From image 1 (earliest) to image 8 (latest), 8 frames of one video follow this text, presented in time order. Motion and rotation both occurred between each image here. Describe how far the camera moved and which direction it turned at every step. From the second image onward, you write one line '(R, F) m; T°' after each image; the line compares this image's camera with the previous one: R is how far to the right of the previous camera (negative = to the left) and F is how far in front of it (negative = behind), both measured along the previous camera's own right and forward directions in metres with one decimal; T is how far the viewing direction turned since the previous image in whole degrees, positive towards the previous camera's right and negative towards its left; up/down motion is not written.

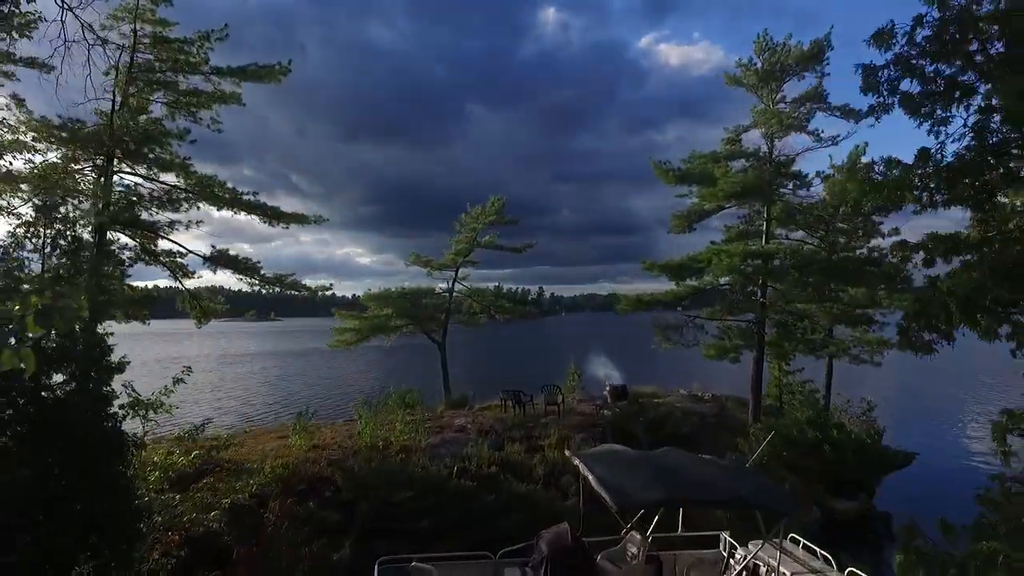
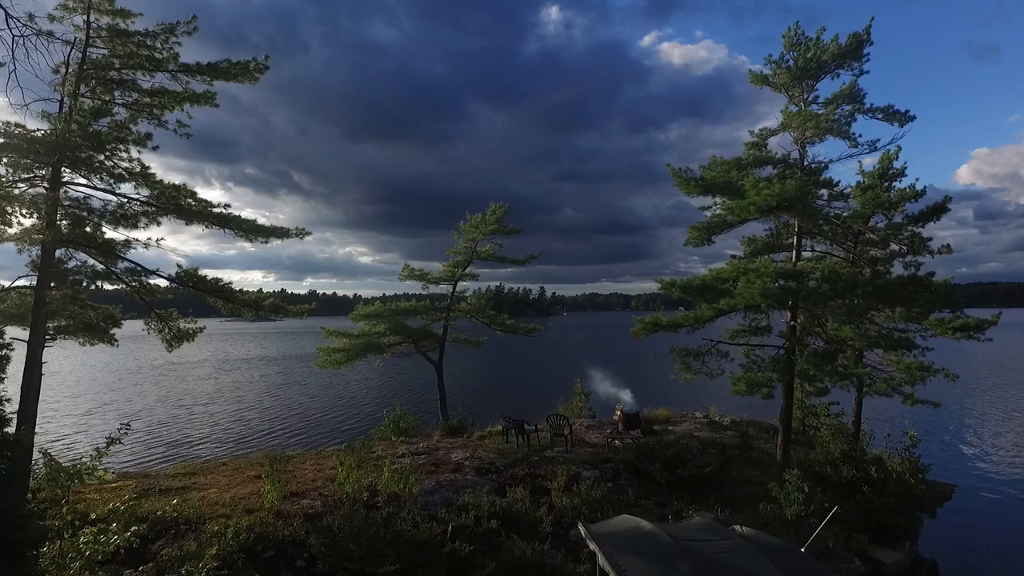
(0.0, +1.5) m; 0°
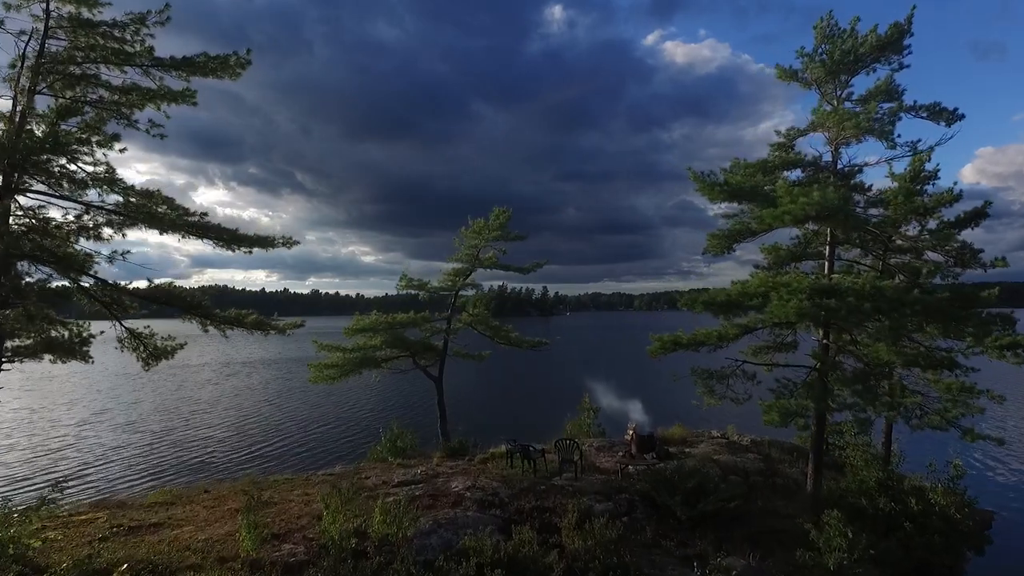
(-0.1, +1.2) m; 0°
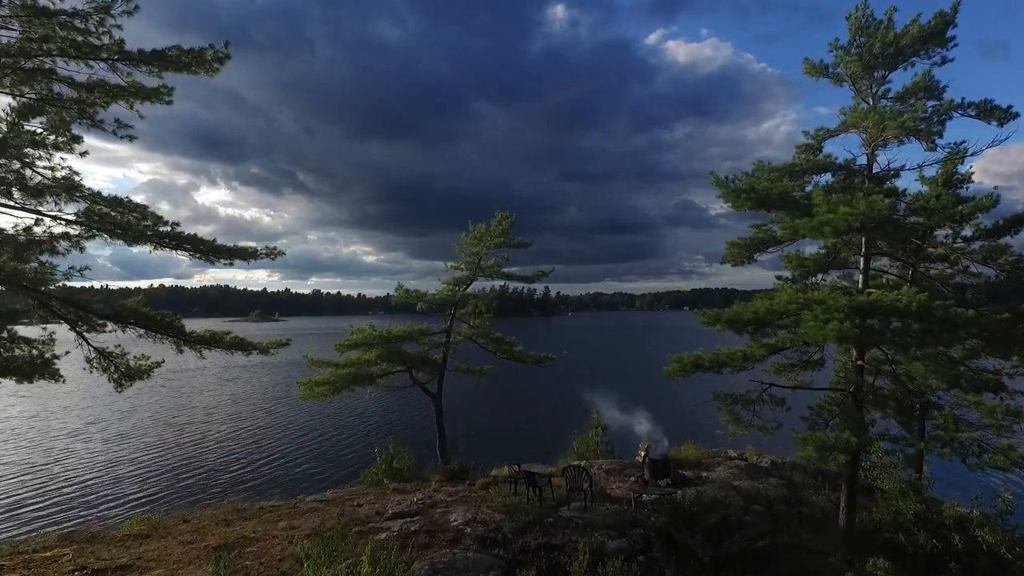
(-0.1, +1.1) m; 0°
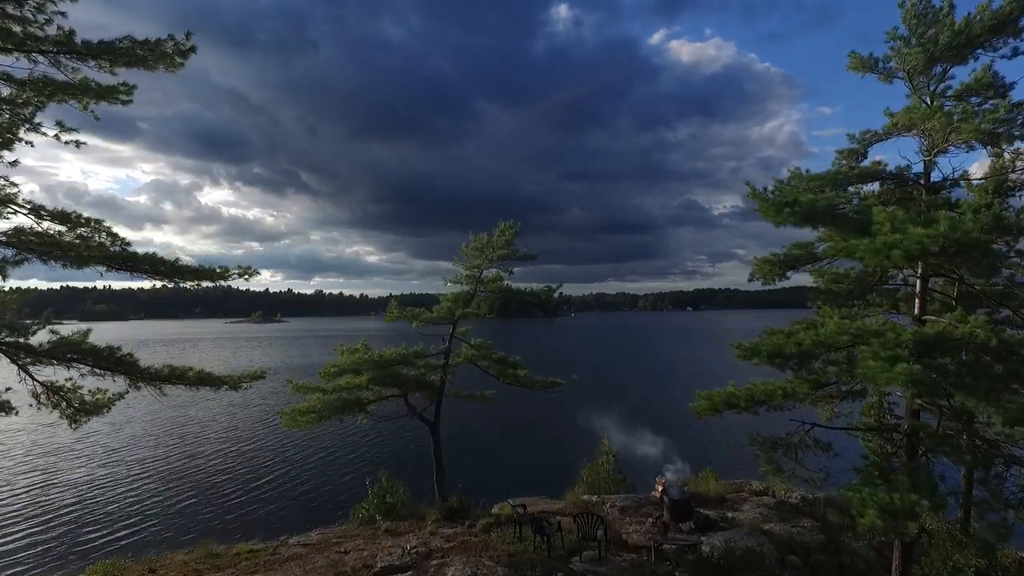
(-0.1, +1.5) m; 0°
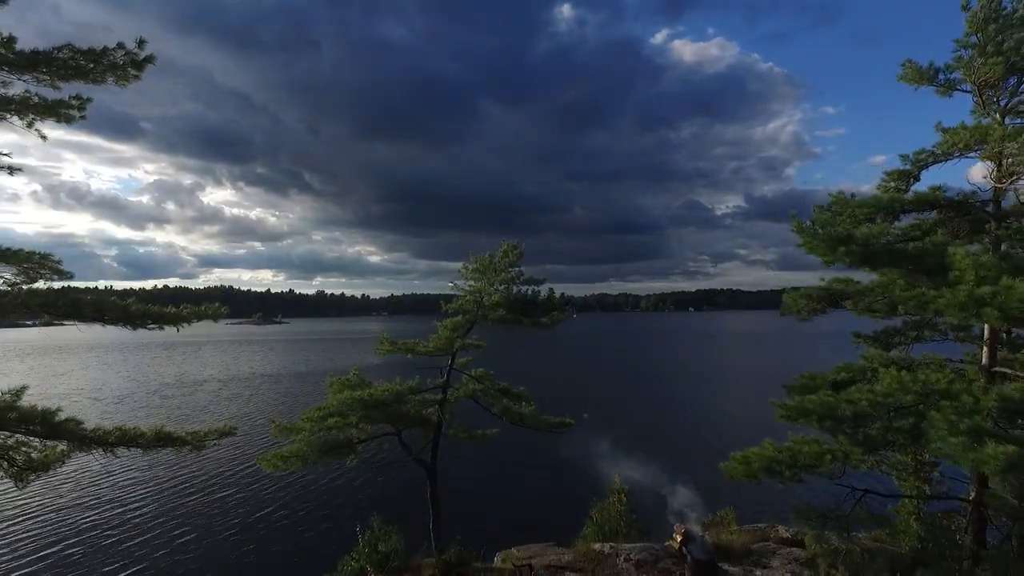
(-0.1, +1.3) m; 0°
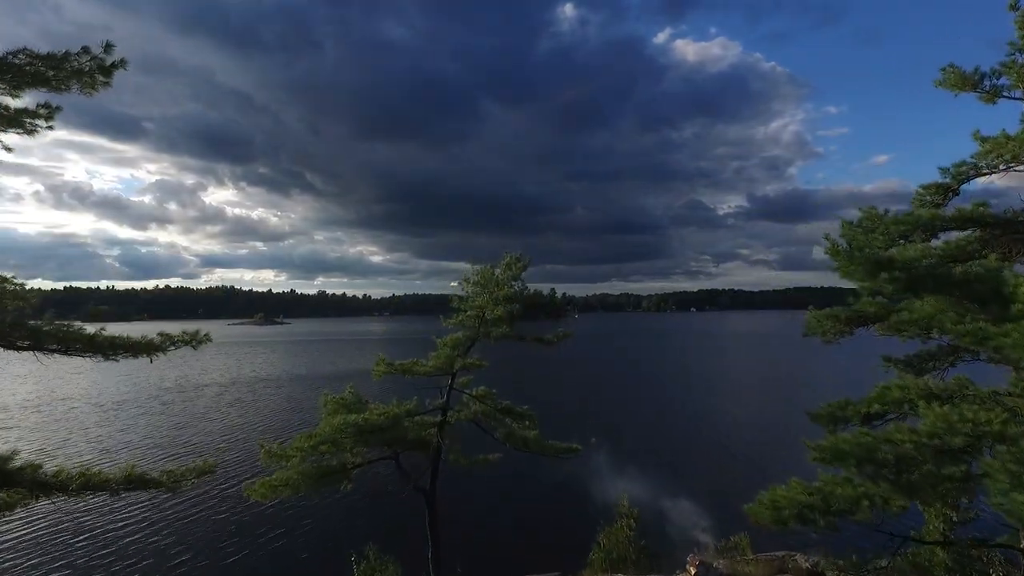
(-0.1, +0.8) m; 0°
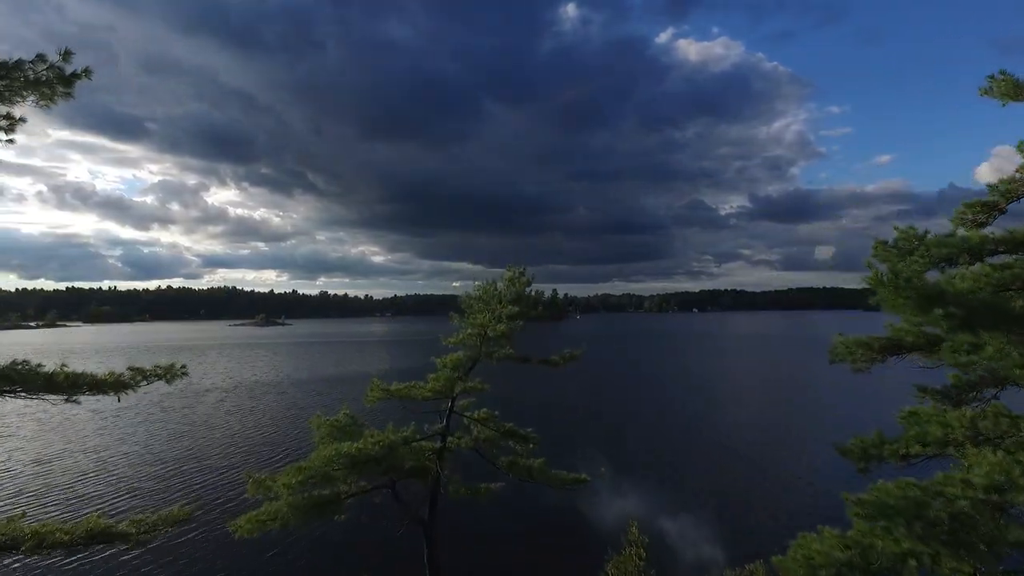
(0.0, +0.8) m; 0°
